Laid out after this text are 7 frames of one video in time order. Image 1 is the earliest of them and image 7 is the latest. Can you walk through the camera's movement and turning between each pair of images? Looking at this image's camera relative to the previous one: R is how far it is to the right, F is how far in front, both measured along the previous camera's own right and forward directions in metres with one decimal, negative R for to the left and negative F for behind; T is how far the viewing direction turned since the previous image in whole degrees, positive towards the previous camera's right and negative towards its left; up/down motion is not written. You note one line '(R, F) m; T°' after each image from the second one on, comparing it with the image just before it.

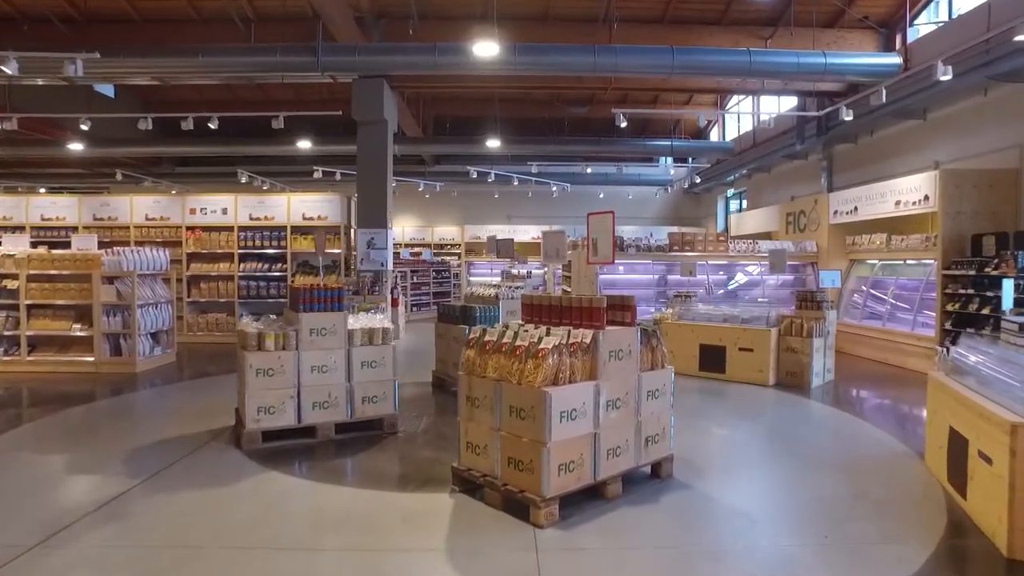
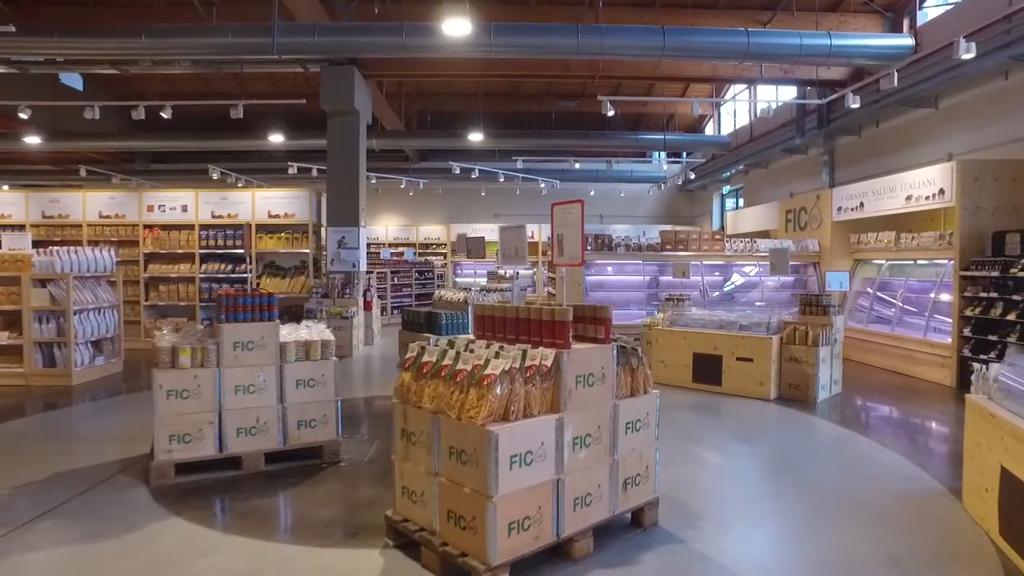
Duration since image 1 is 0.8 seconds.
(+0.2, +0.7) m; 0°
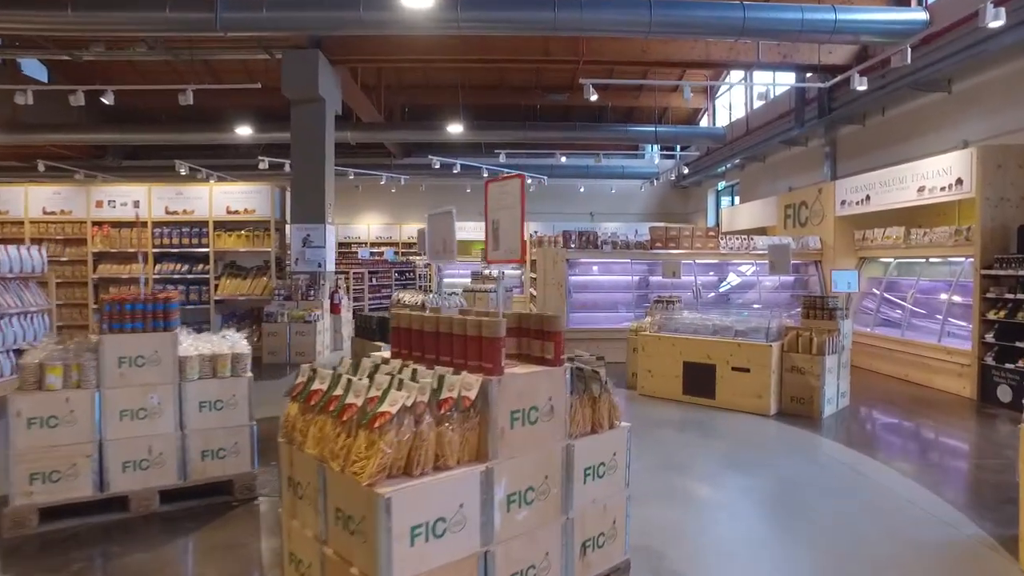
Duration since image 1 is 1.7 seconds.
(+0.2, +0.7) m; 0°
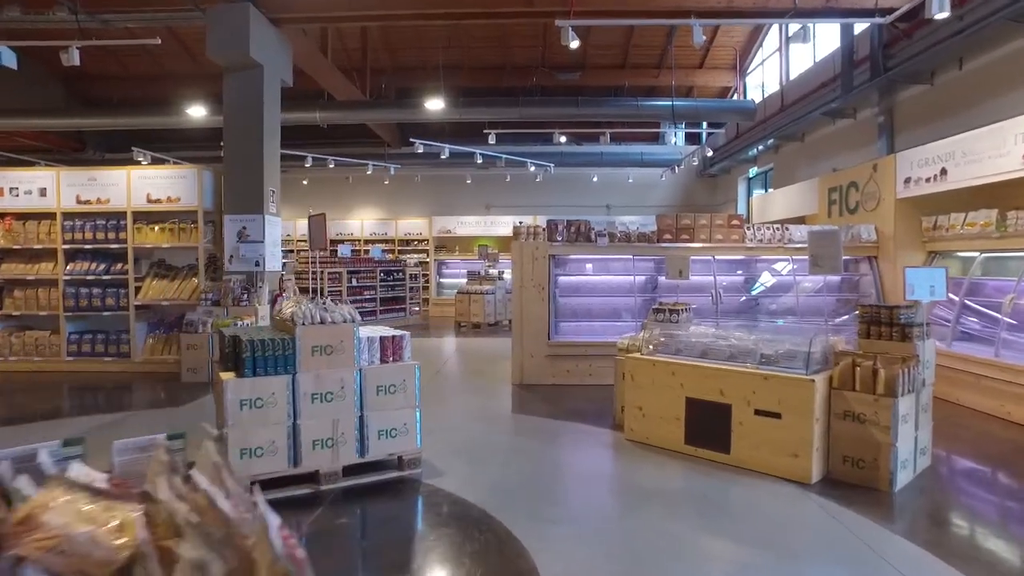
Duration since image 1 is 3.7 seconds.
(+0.6, +1.6) m; -3°
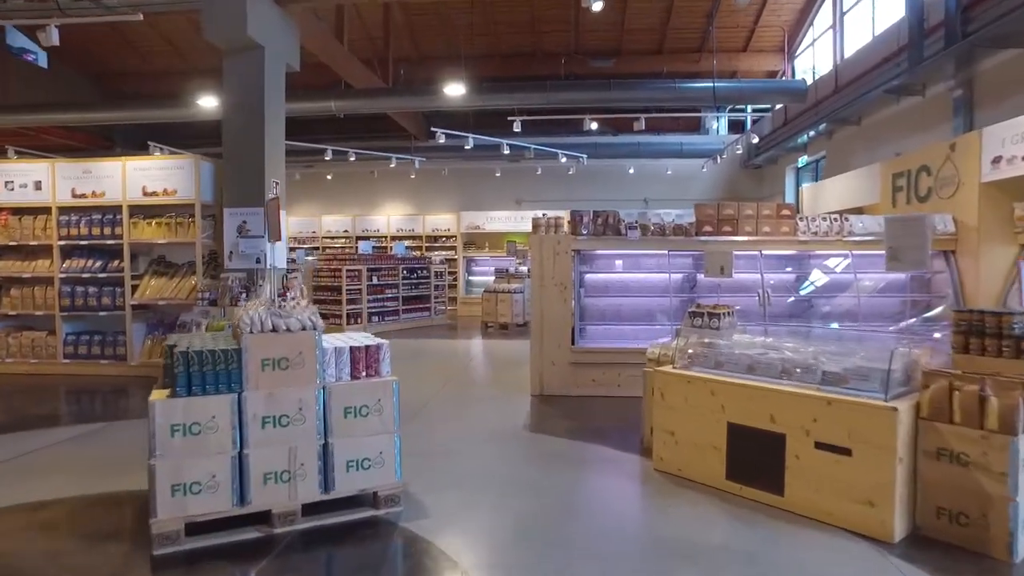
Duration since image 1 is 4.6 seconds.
(+0.2, +0.7) m; -3°
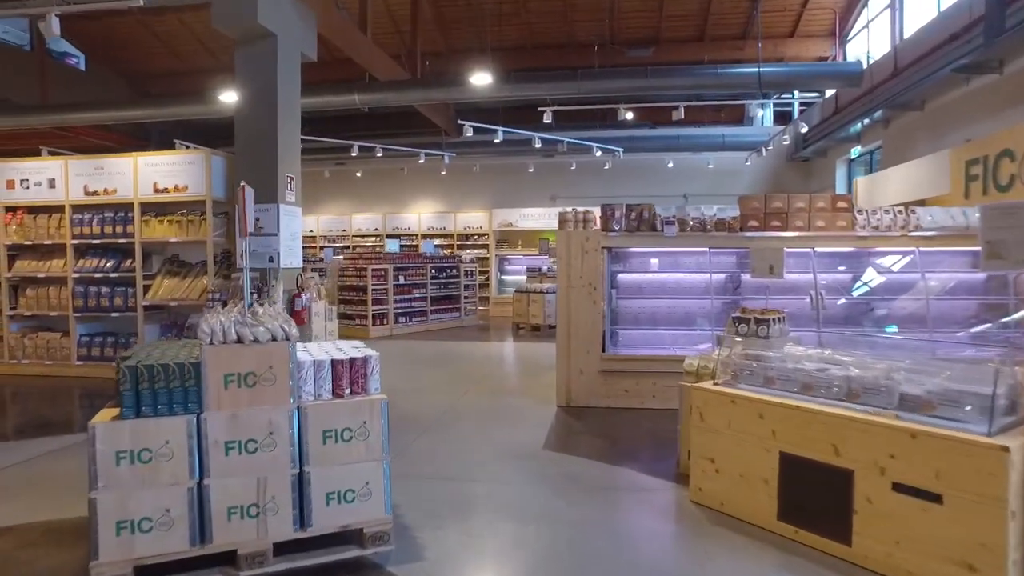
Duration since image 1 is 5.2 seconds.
(+0.1, +0.5) m; -3°
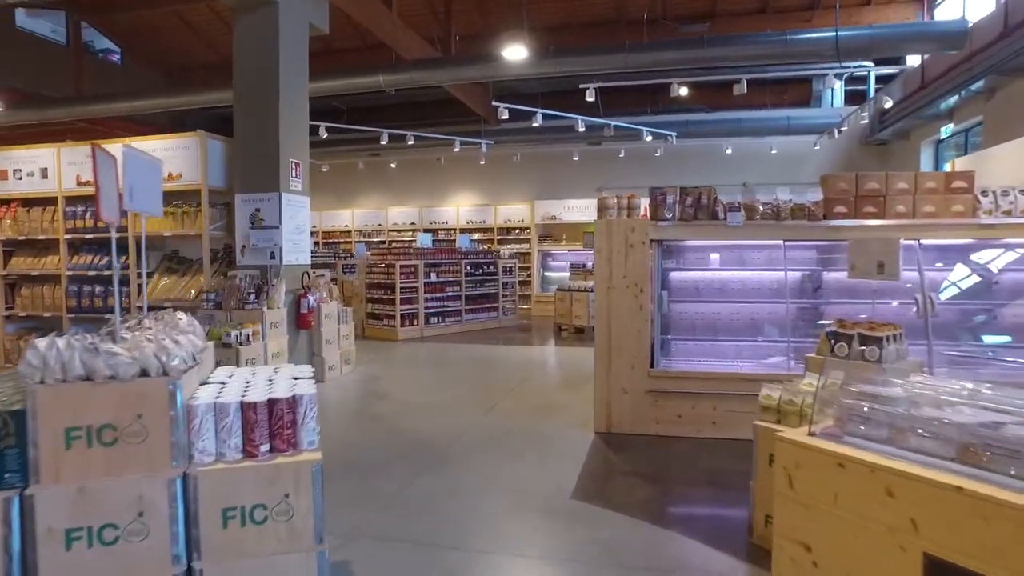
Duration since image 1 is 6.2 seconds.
(+0.2, +0.9) m; -4°
